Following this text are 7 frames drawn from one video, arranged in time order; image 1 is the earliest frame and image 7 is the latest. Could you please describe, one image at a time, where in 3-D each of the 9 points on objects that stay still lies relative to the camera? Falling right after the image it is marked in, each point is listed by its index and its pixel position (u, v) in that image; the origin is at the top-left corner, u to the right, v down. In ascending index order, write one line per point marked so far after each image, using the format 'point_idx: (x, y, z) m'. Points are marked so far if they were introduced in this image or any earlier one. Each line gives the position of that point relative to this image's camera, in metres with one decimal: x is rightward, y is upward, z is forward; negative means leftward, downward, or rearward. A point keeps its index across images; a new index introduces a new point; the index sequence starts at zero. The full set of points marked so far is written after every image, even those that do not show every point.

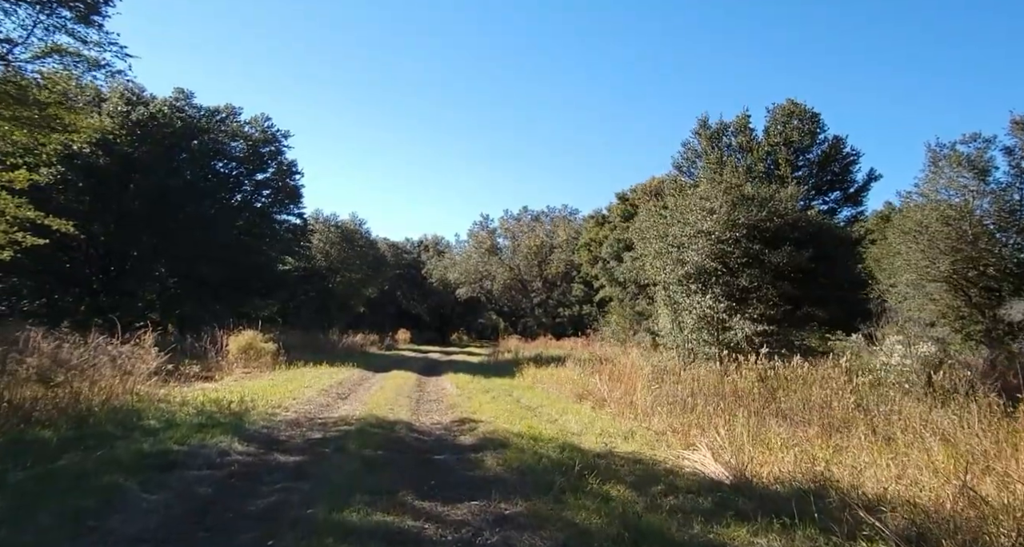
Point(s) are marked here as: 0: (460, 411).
0: (-0.9, -2.3, +11.5) m
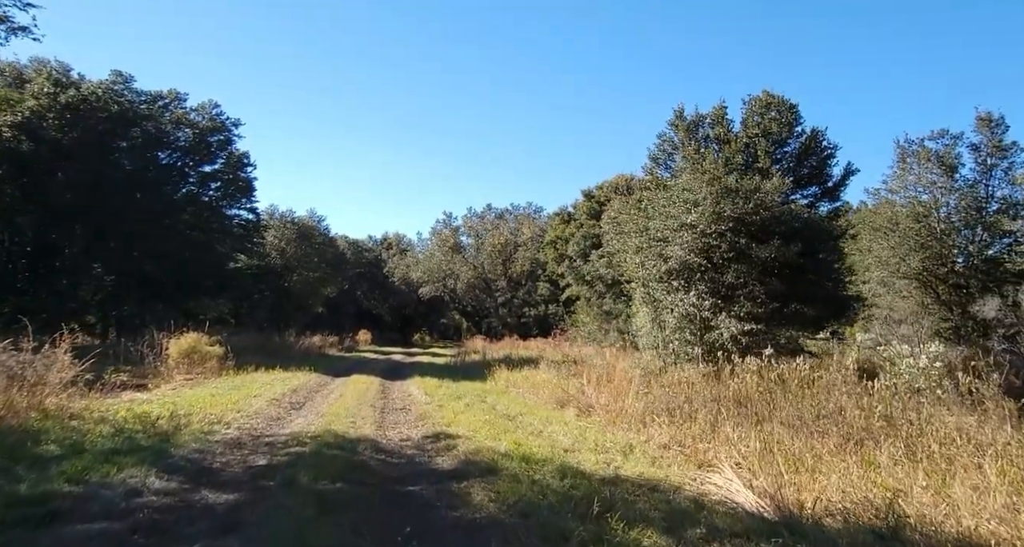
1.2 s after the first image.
0: (-1.2, -2.2, +10.1) m
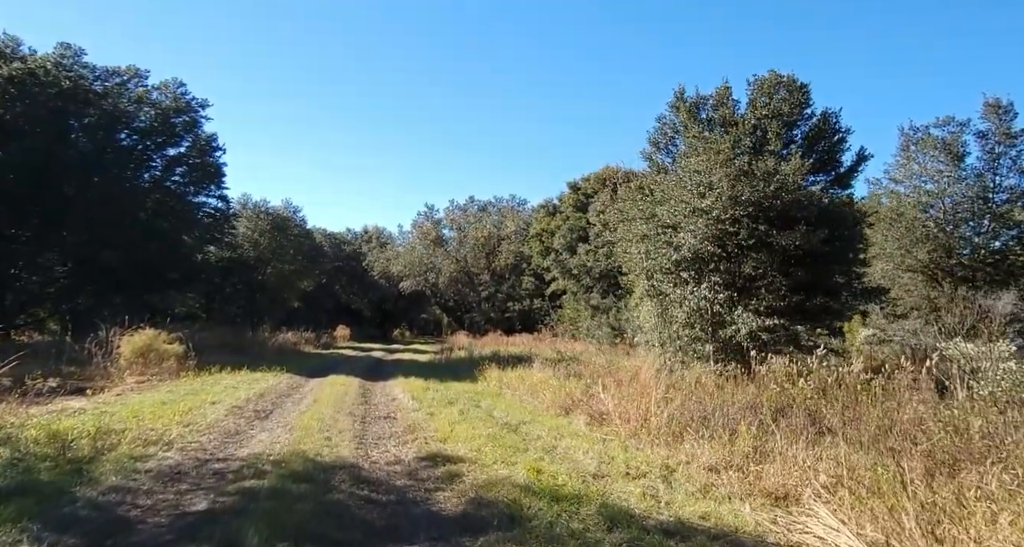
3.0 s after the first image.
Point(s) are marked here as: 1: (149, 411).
0: (-1.1, -2.0, +8.4) m
1: (-5.2, -2.0, +9.9) m
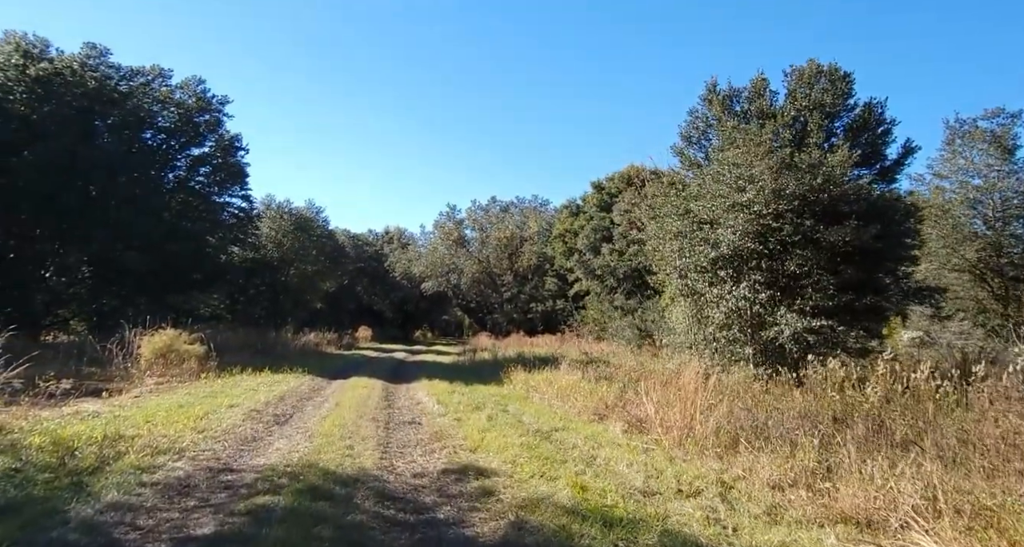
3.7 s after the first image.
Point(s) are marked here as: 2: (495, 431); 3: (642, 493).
0: (-0.7, -2.0, +7.8) m
1: (-4.8, -2.0, +9.5) m
2: (-0.2, -2.0, +8.9) m
3: (+1.1, -1.8, +5.8) m
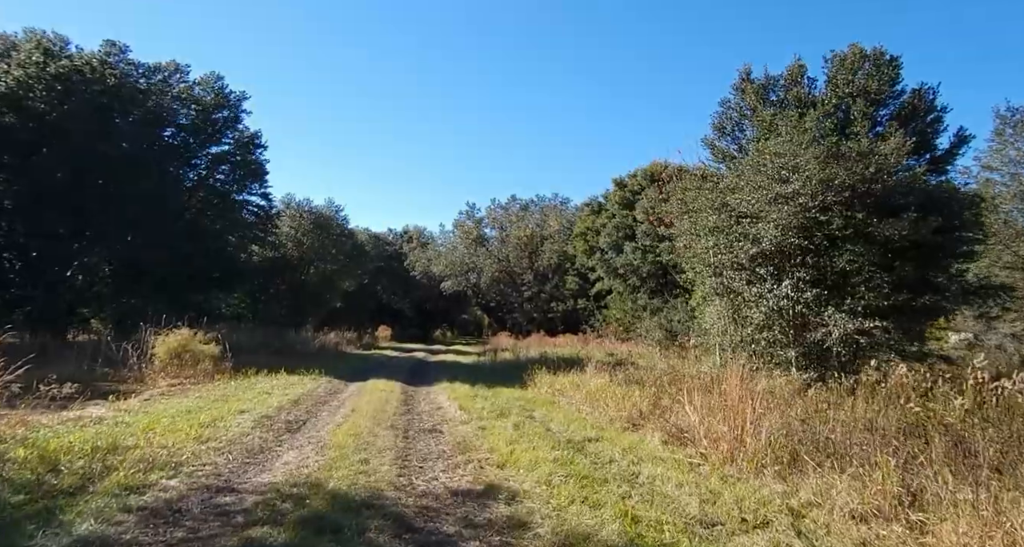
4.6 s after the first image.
0: (-0.3, -1.9, +7.0) m
1: (-4.4, -1.9, +8.8) m
2: (+0.1, -2.0, +8.1) m
3: (+1.4, -1.8, +5.0) m
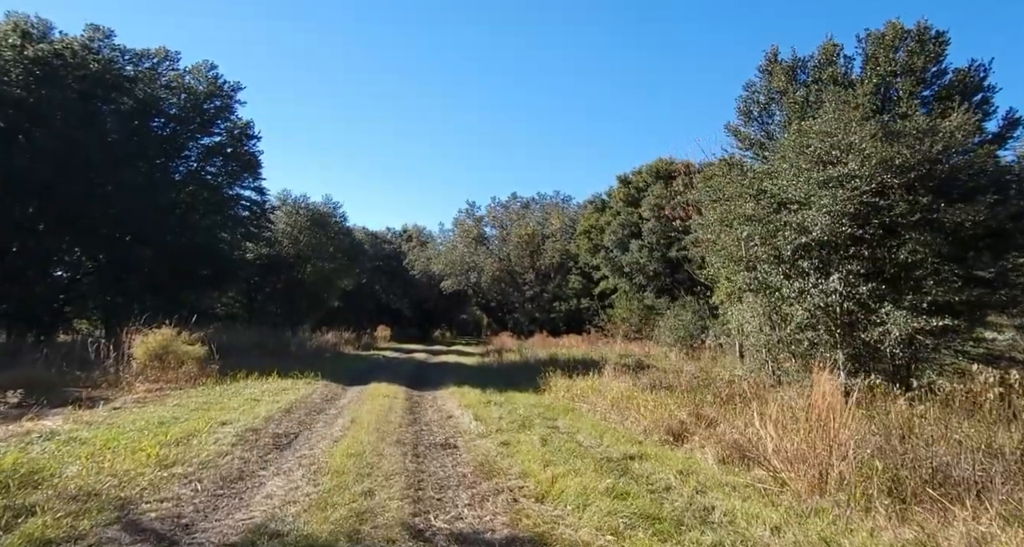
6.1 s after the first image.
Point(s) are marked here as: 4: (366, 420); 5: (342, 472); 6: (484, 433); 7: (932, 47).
0: (0.0, -1.8, +5.6) m
1: (-4.1, -1.8, +7.4) m
2: (+0.5, -1.9, +6.7) m
3: (+1.7, -1.7, +3.6) m
4: (-2.1, -2.0, +9.5) m
5: (-1.5, -1.8, +6.2) m
6: (-0.4, -2.1, +8.9) m
7: (+9.6, +5.2, +15.7) m
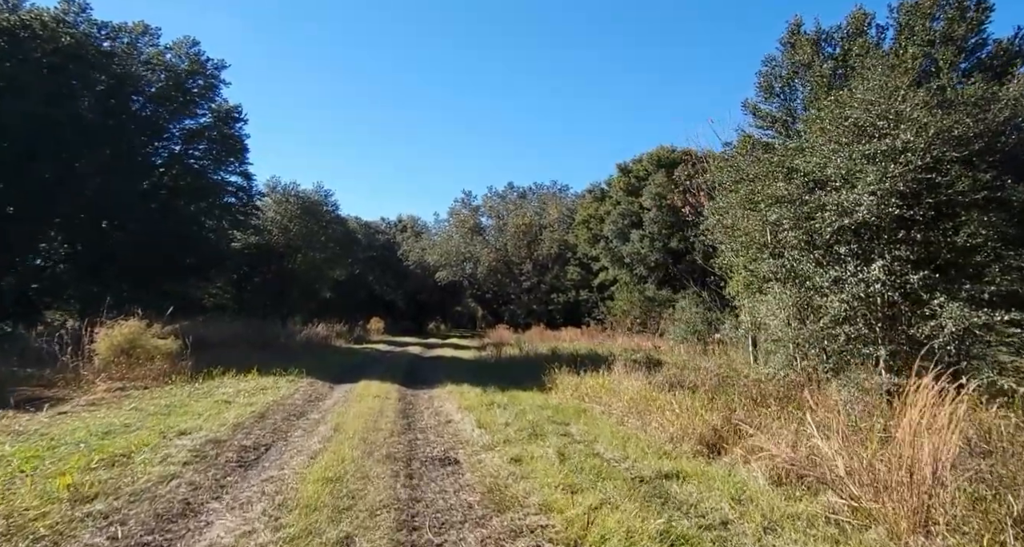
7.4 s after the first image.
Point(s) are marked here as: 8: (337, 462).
0: (+0.1, -1.7, +4.3) m
1: (-3.9, -1.6, +6.1) m
2: (+0.6, -1.7, +5.4) m
3: (+1.9, -1.6, +2.3) m
4: (-2.0, -1.8, +8.1) m
5: (-1.4, -1.6, +4.8) m
6: (-0.3, -1.9, +7.6) m
7: (+9.7, +5.4, +14.4) m
8: (-1.6, -1.7, +6.3) m
